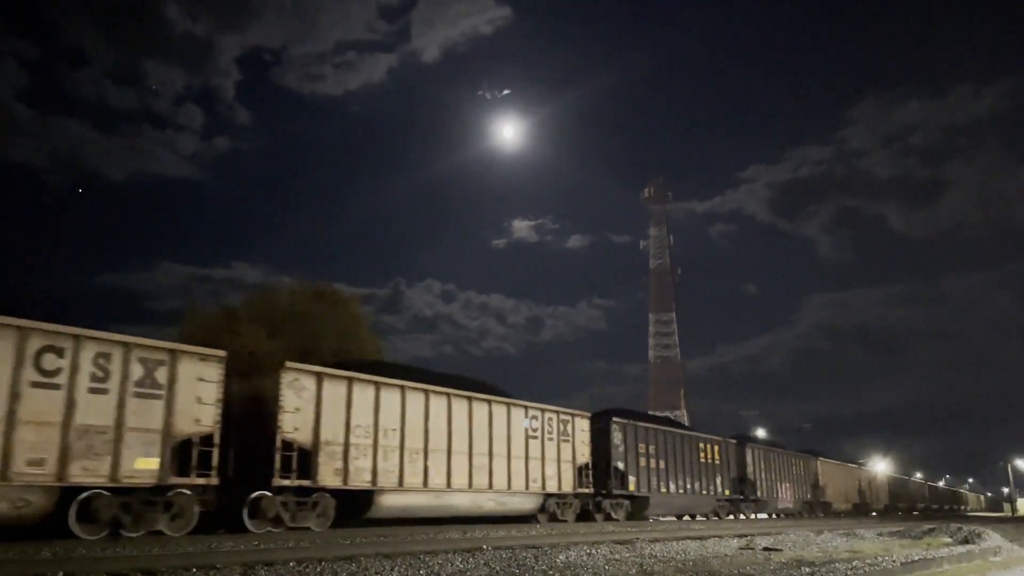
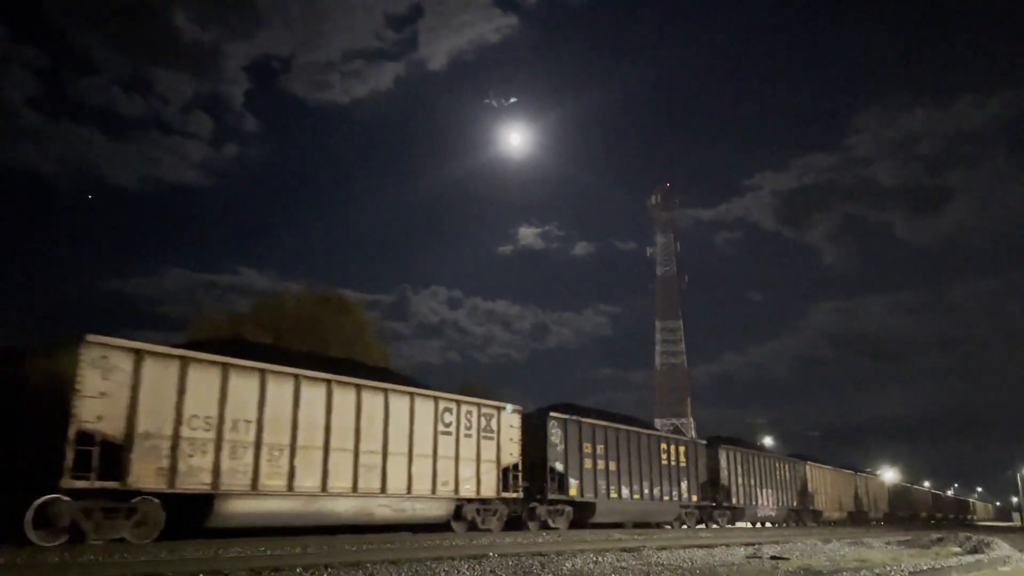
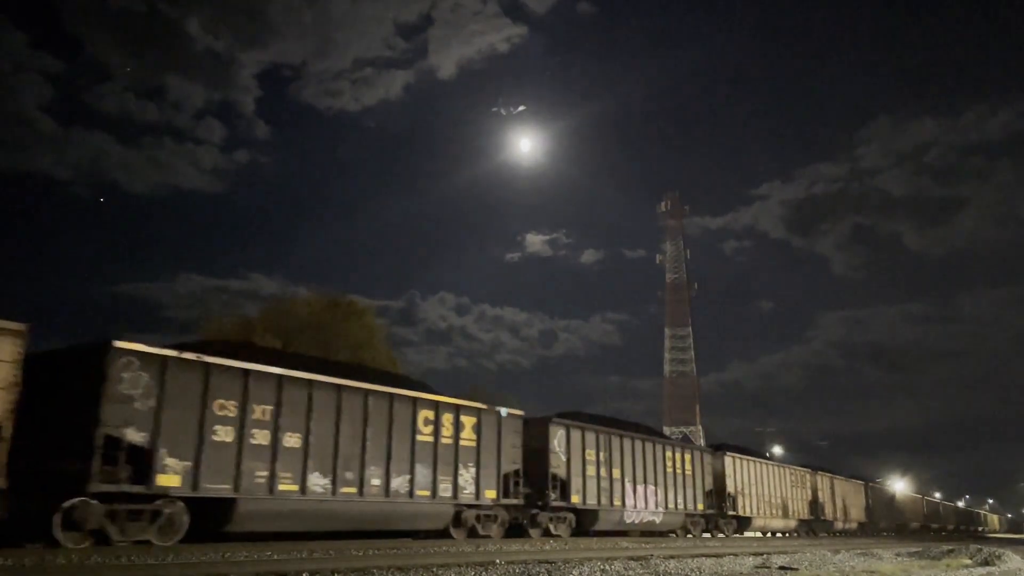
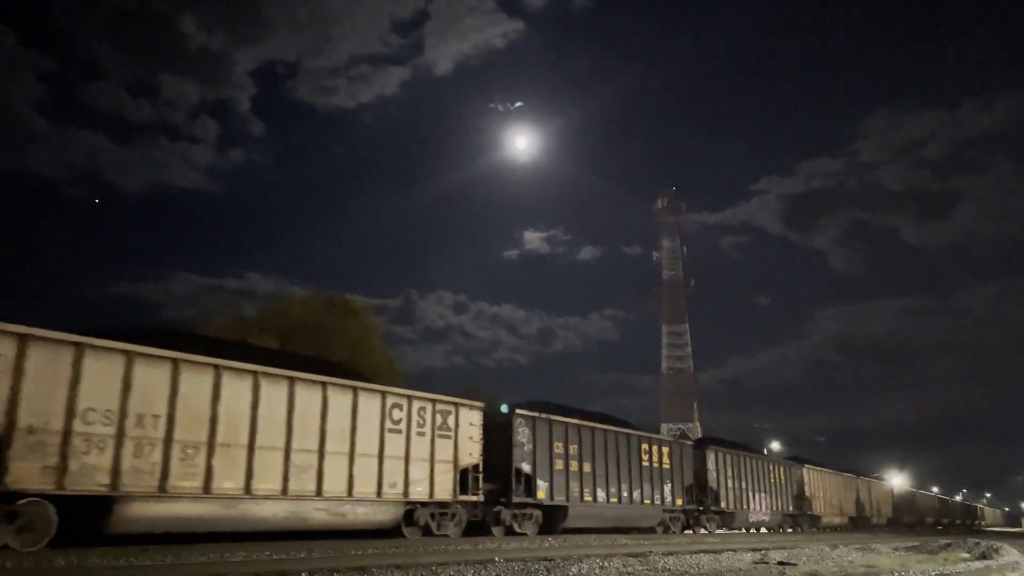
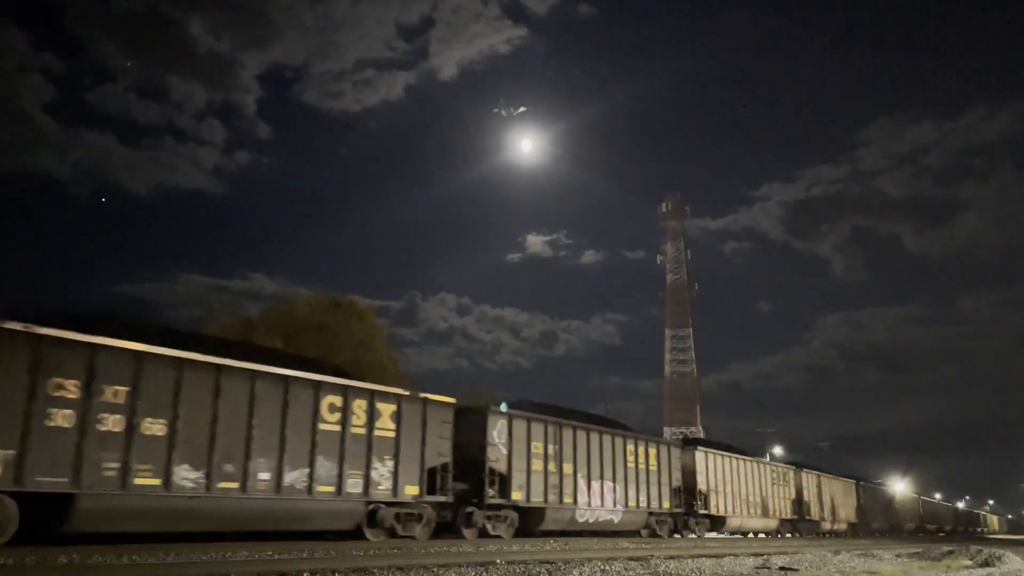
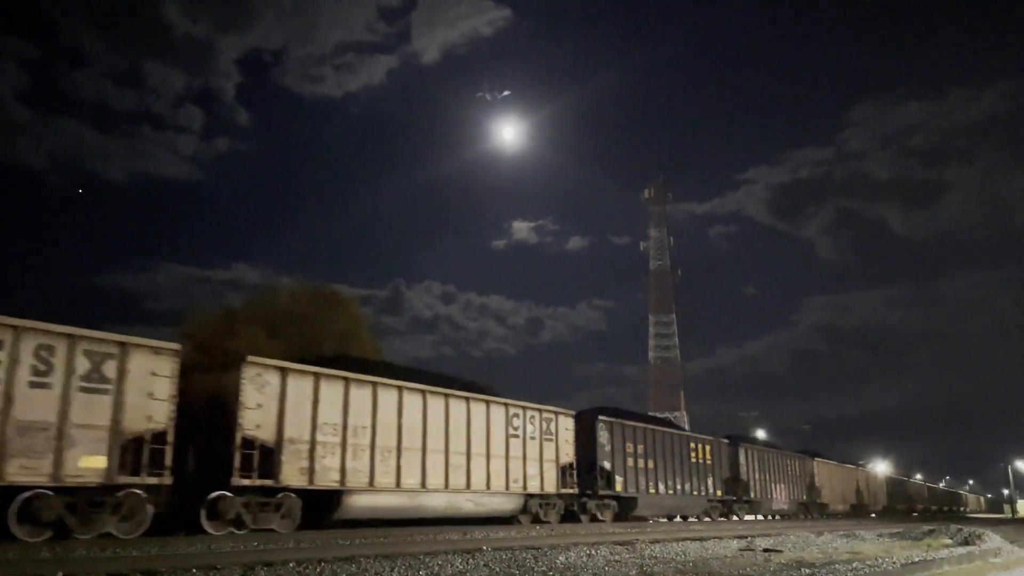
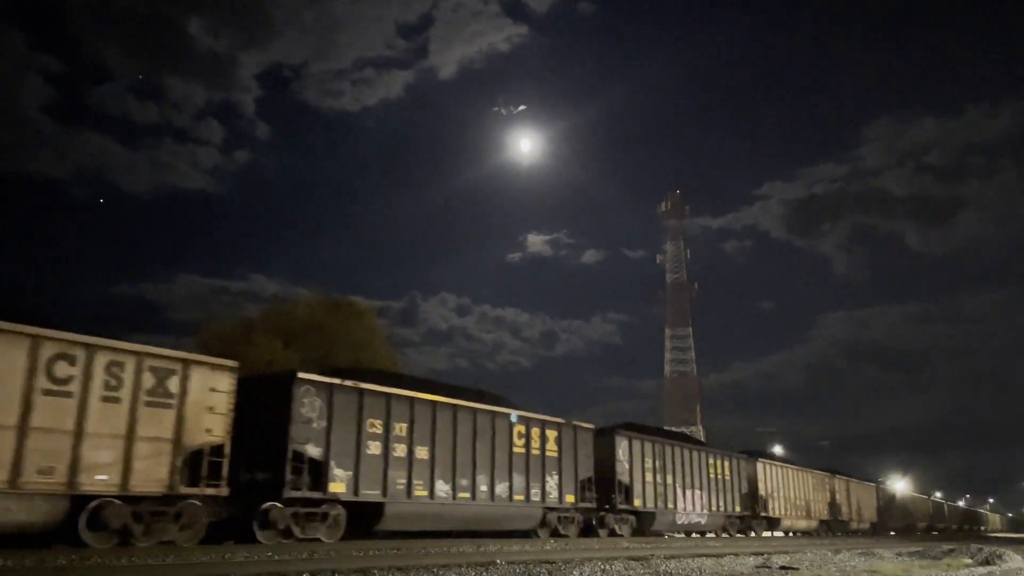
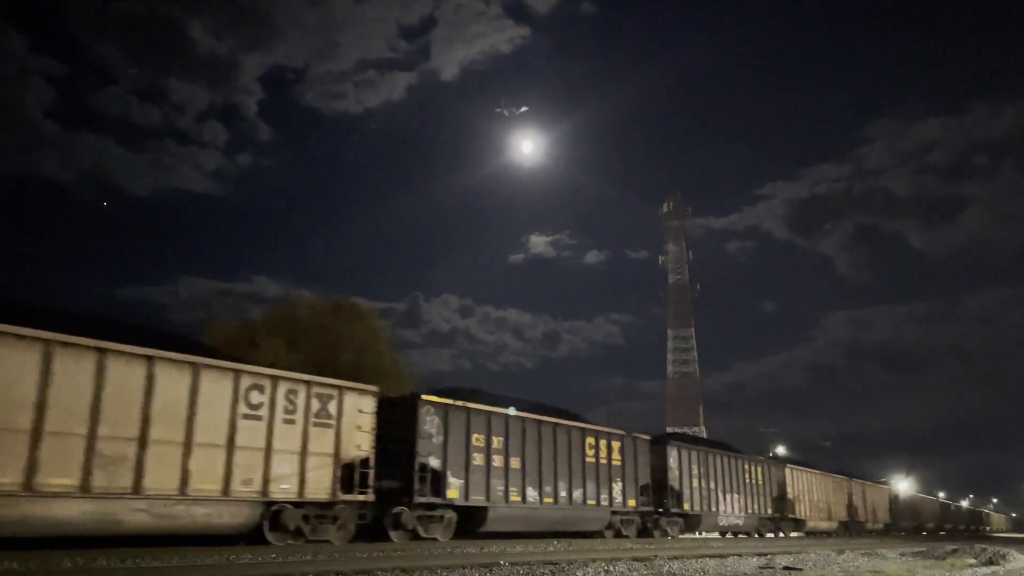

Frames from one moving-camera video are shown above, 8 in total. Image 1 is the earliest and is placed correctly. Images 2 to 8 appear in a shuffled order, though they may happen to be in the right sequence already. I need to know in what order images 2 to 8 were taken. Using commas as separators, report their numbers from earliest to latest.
6, 2, 4, 8, 7, 3, 5
